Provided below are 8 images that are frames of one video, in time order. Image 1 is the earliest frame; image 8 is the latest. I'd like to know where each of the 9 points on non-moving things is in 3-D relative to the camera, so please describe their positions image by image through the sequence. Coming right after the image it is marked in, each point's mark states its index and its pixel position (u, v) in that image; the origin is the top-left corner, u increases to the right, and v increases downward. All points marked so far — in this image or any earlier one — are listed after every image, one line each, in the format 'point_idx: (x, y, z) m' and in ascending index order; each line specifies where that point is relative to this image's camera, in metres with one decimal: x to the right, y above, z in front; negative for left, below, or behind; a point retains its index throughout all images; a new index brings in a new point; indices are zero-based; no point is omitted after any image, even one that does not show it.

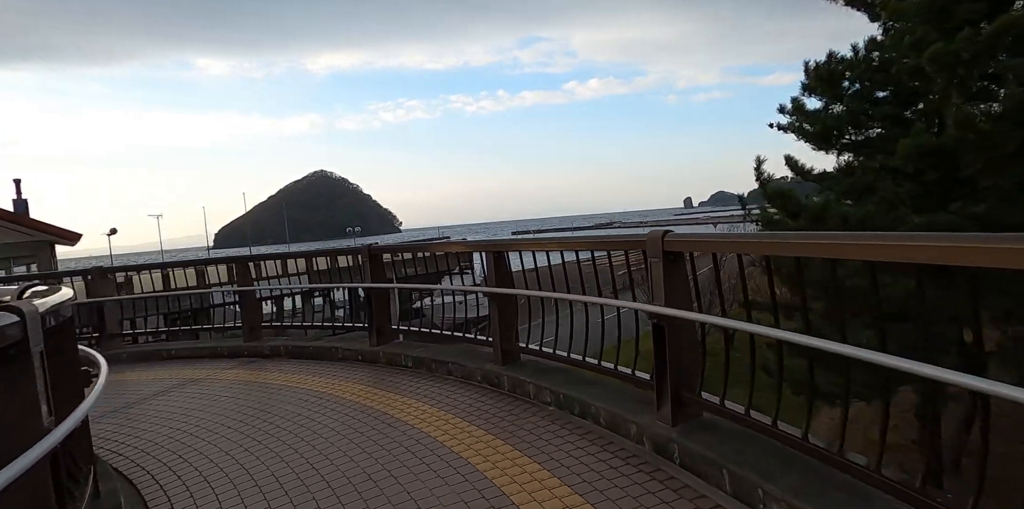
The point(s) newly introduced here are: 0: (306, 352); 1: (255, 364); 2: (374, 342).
0: (-1.9, -0.9, +5.6) m
1: (-2.4, -1.0, +5.7) m
2: (-1.2, -0.8, +5.3) m
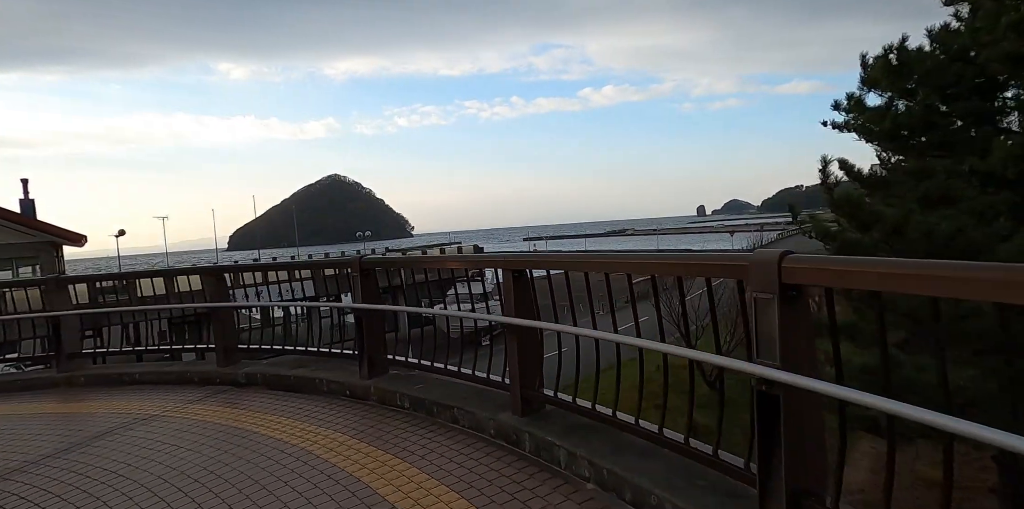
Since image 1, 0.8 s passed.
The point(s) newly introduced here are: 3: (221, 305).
0: (-1.8, -1.0, +4.7) m
1: (-2.2, -1.1, +4.8) m
2: (-1.0, -0.9, +4.3) m
3: (-2.5, -0.4, +5.2) m
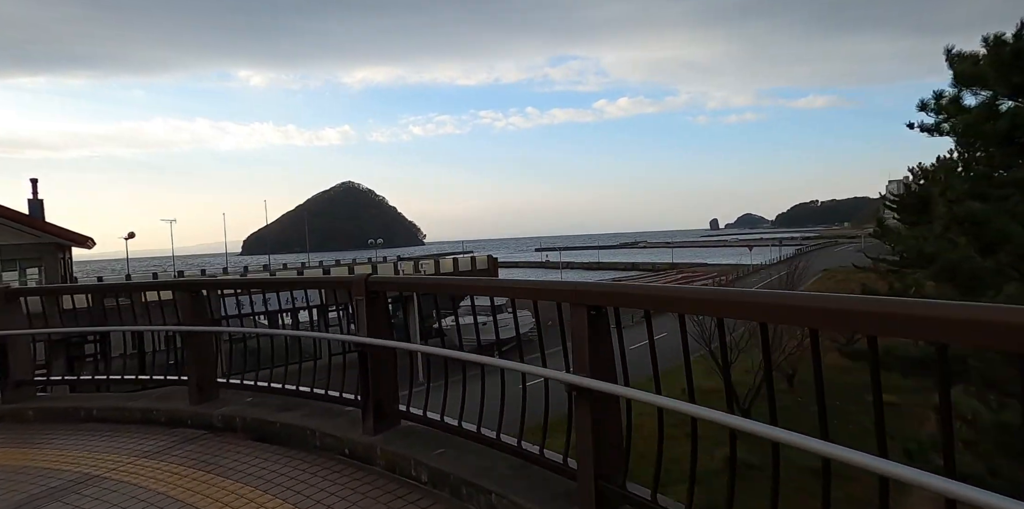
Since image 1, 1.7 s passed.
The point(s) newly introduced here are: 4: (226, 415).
0: (-1.5, -1.1, +3.7) m
1: (-2.0, -1.2, +3.8) m
2: (-0.8, -1.0, +3.3) m
3: (-2.2, -0.5, +4.2) m
4: (-1.9, -1.0, +4.0) m
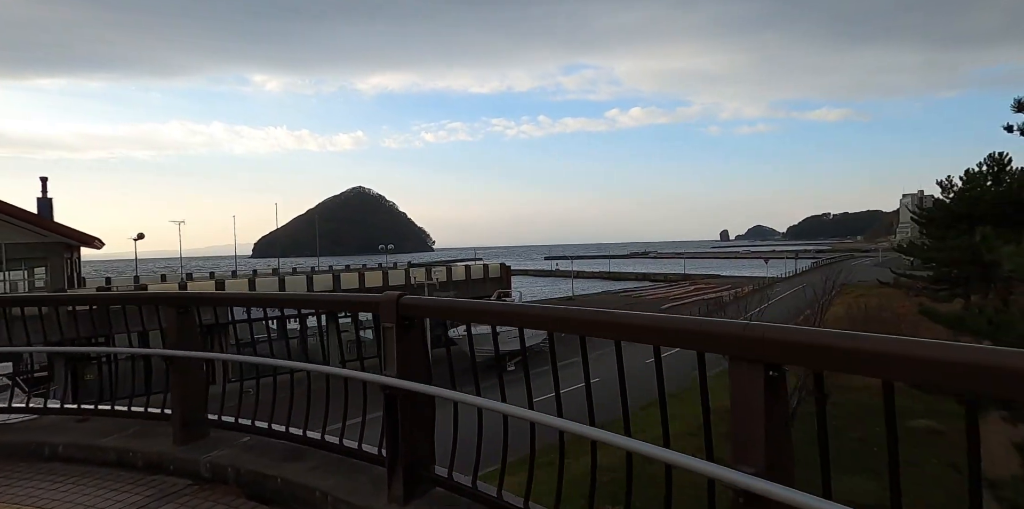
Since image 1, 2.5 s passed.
0: (-1.2, -1.1, +3.0) m
1: (-1.7, -1.2, +3.0) m
2: (-0.5, -1.0, +2.5) m
3: (-1.9, -0.6, +3.4) m
4: (-1.6, -1.1, +3.2) m
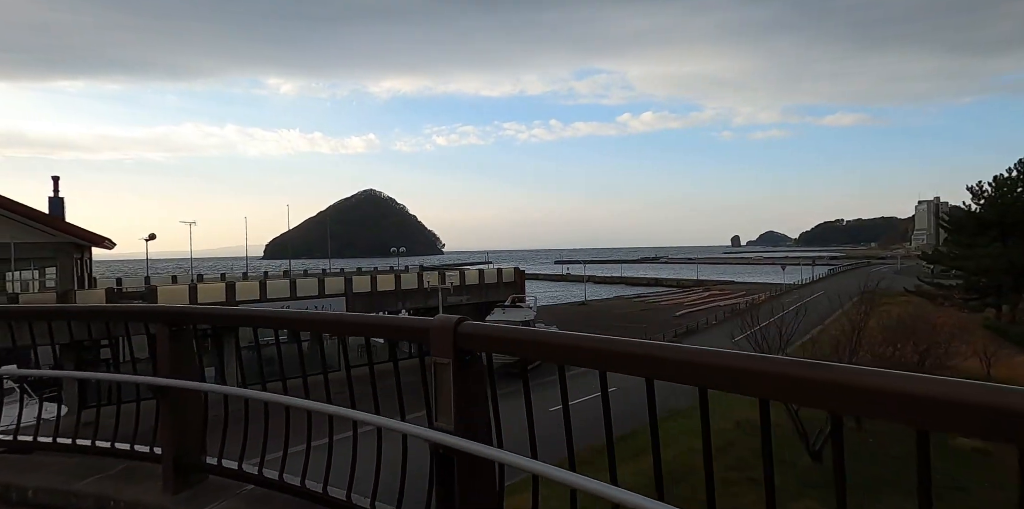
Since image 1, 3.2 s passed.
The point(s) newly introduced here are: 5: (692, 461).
0: (-0.9, -1.2, +2.3) m
1: (-1.4, -1.3, +2.4) m
2: (-0.2, -1.0, +1.9) m
3: (-1.6, -0.6, +2.8) m
4: (-1.3, -1.1, +2.6) m
5: (+4.0, -4.6, +13.7) m
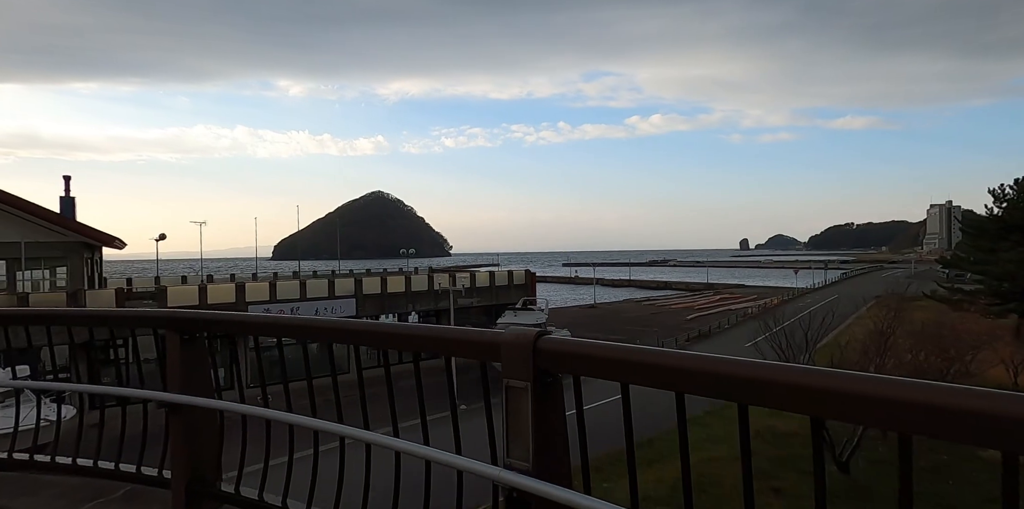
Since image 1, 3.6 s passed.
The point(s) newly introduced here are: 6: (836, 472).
0: (-0.7, -1.2, +2.0) m
1: (-1.2, -1.2, +2.0) m
2: (0.0, -1.0, +1.5) m
3: (-1.3, -0.6, +2.5) m
4: (-1.0, -1.1, +2.2) m
5: (+4.4, -4.7, +13.3) m
6: (+6.8, -4.6, +12.9) m
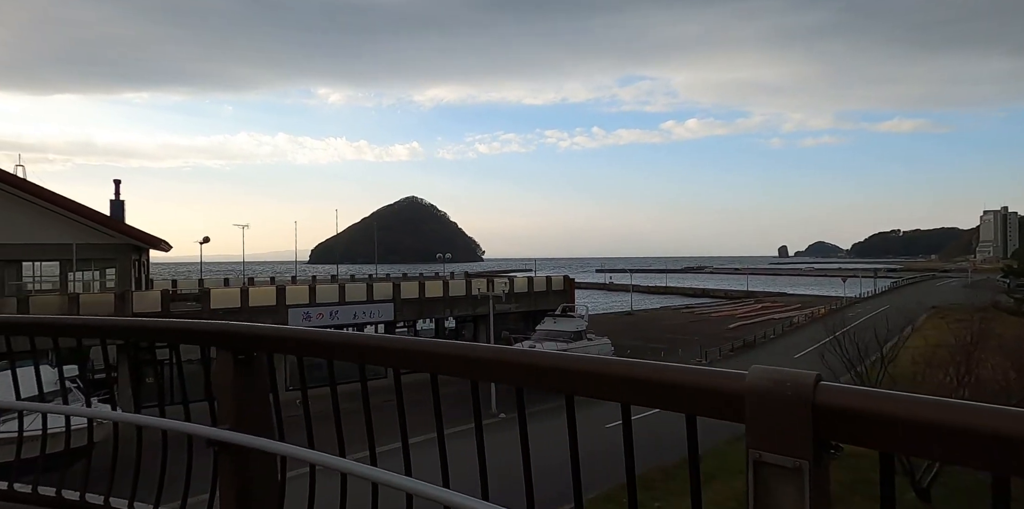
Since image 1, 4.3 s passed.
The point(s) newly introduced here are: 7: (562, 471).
0: (-0.3, -1.2, +1.5) m
1: (-0.8, -1.2, +1.6) m
2: (+0.4, -1.0, +1.0) m
3: (-0.9, -0.6, +2.0) m
4: (-0.6, -1.1, +1.8) m
5: (+5.3, -4.8, +12.4) m
6: (+7.8, -4.7, +11.9) m
7: (+1.1, -5.0, +14.1) m
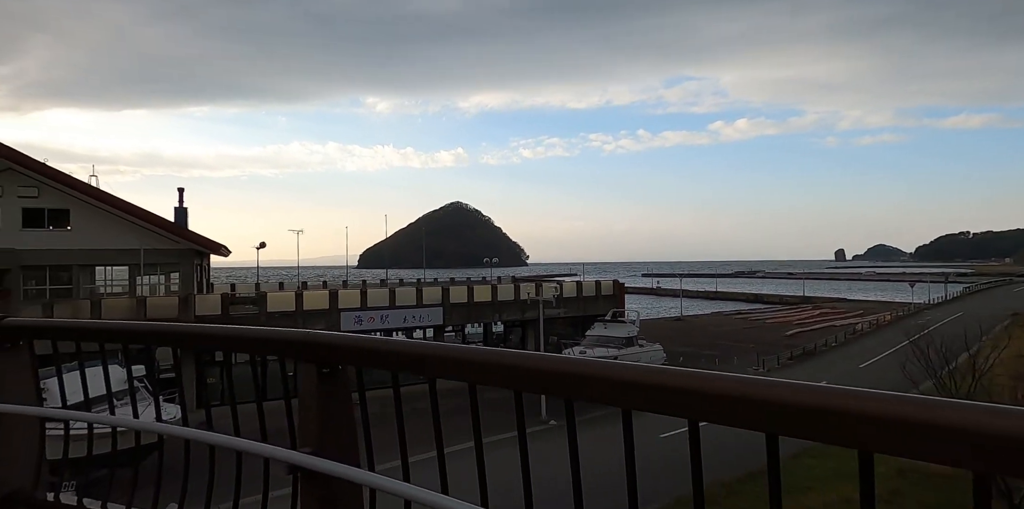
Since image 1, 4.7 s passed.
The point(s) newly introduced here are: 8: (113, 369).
0: (0.0, -1.2, +1.4) m
1: (-0.5, -1.2, +1.5) m
2: (+0.6, -1.0, +0.8) m
3: (-0.6, -0.6, +1.9) m
4: (-0.4, -1.1, +1.7) m
5: (+6.4, -4.9, +11.8) m
6: (+8.8, -4.8, +11.2) m
7: (+2.3, -5.1, +13.8) m
8: (-10.3, -2.9, +15.8) m
